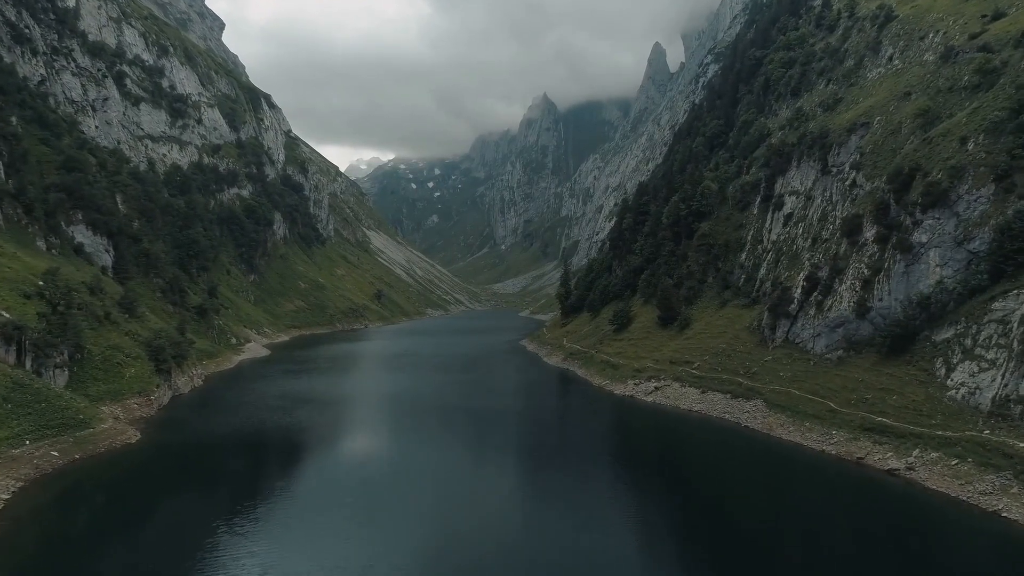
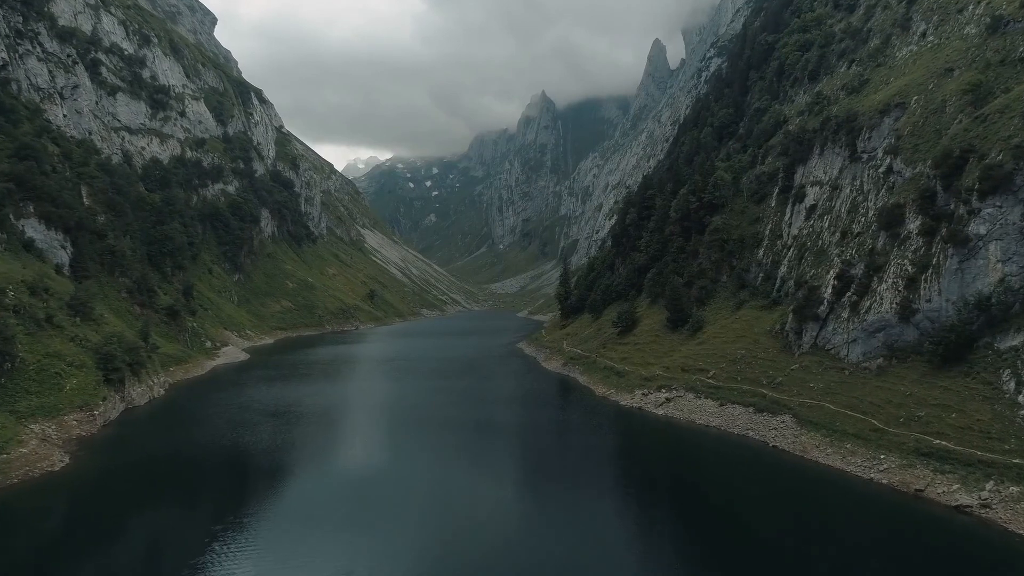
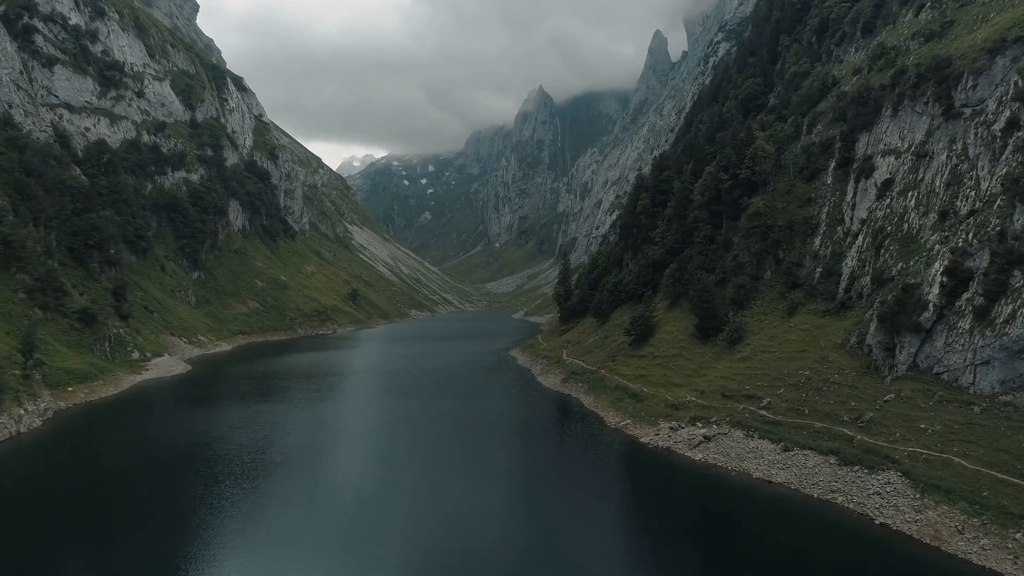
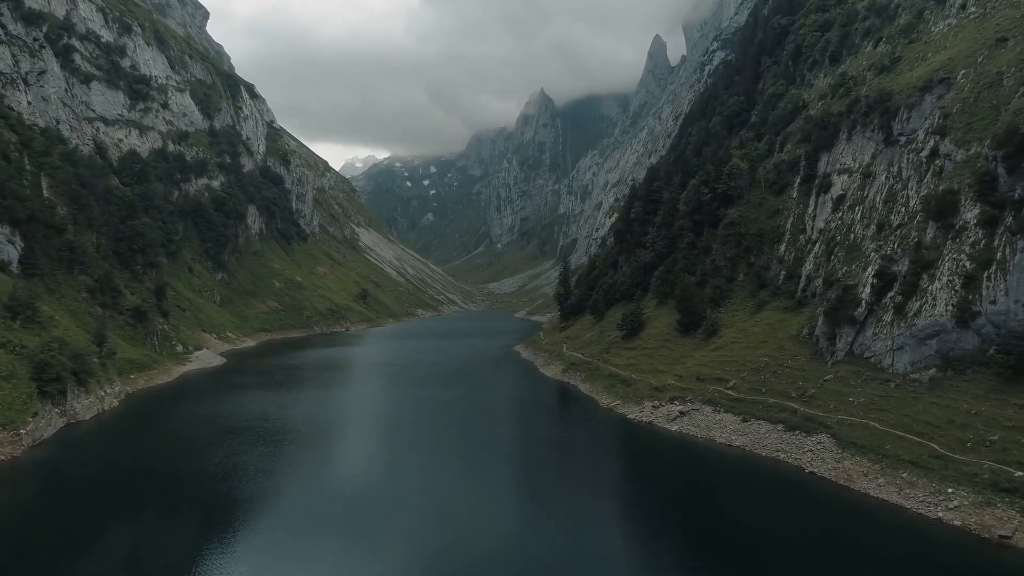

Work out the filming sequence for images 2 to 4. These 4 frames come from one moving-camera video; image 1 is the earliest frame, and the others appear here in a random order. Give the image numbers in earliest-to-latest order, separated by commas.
2, 4, 3
